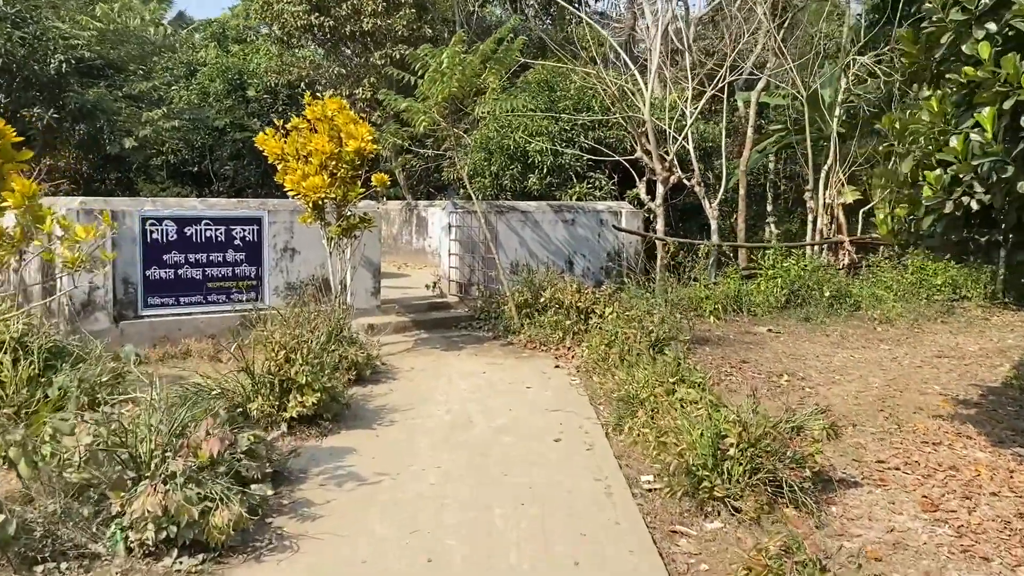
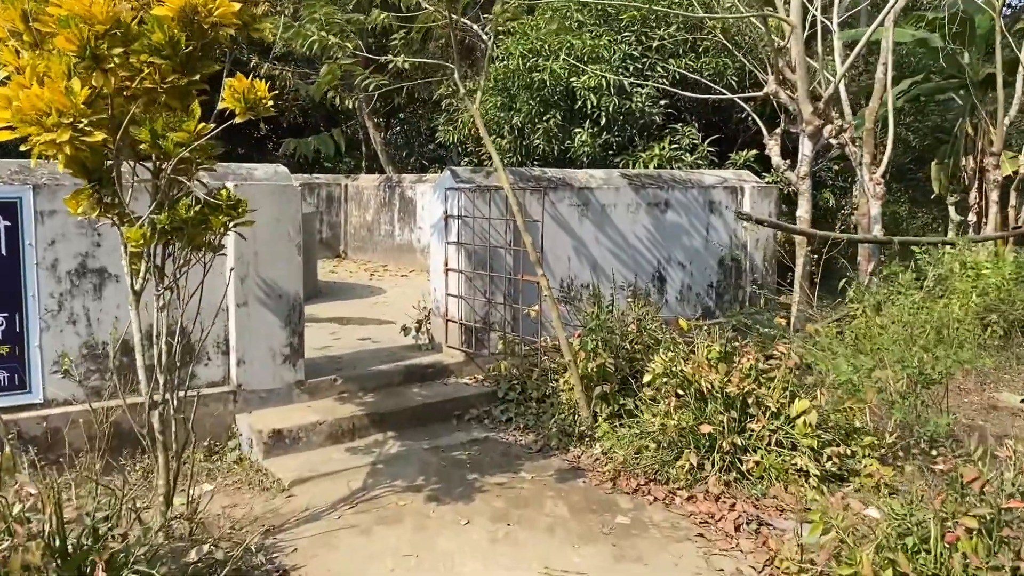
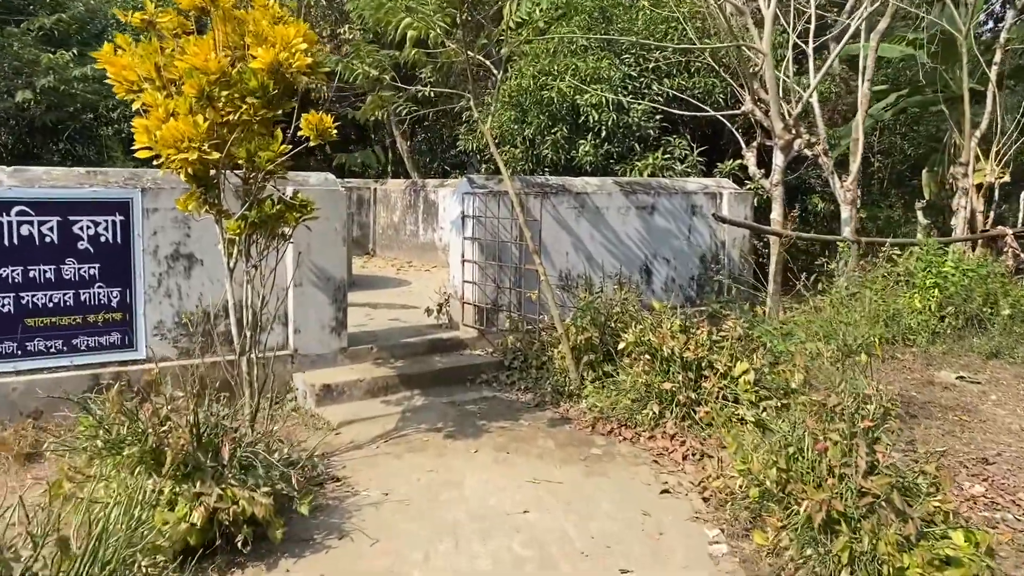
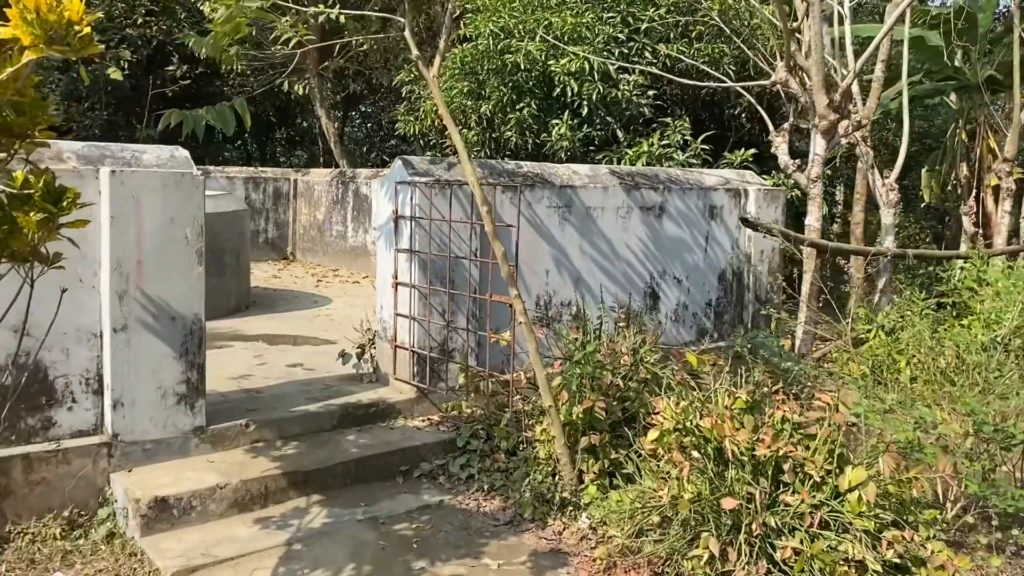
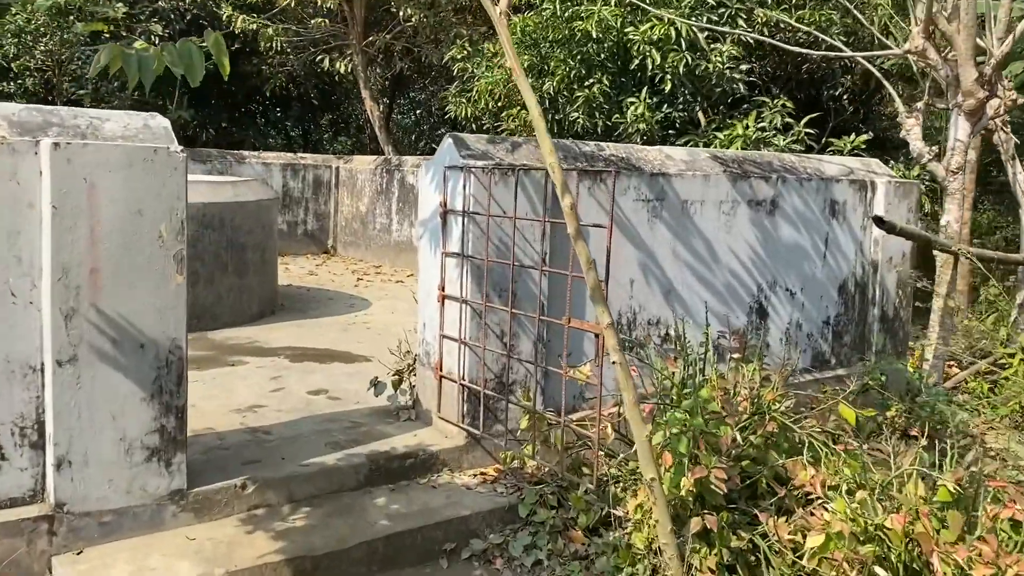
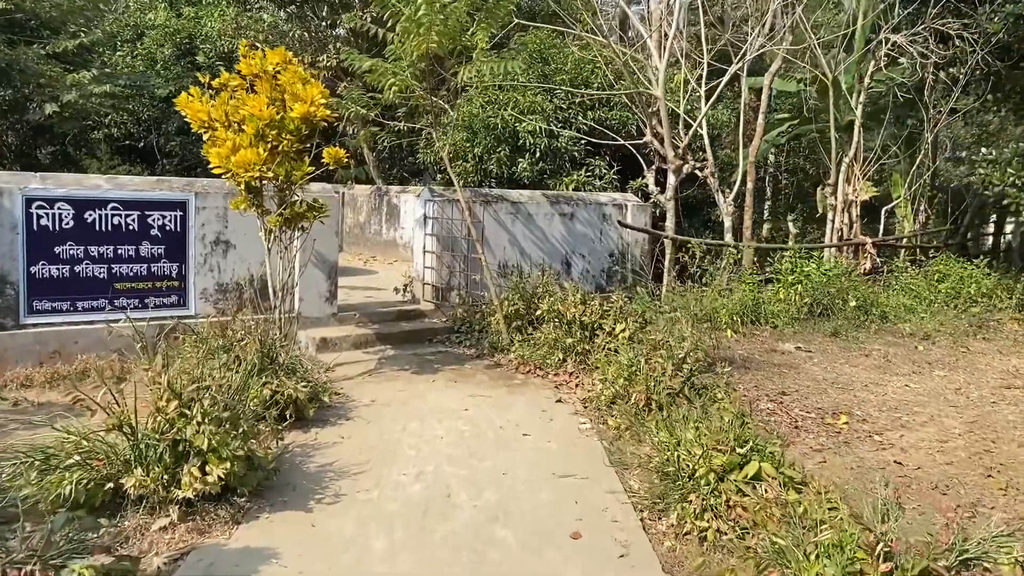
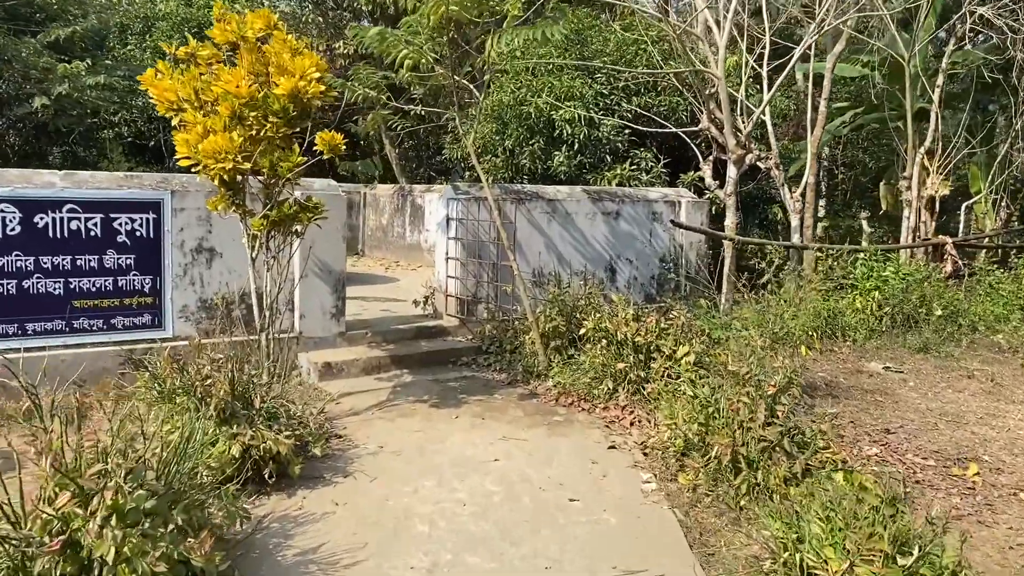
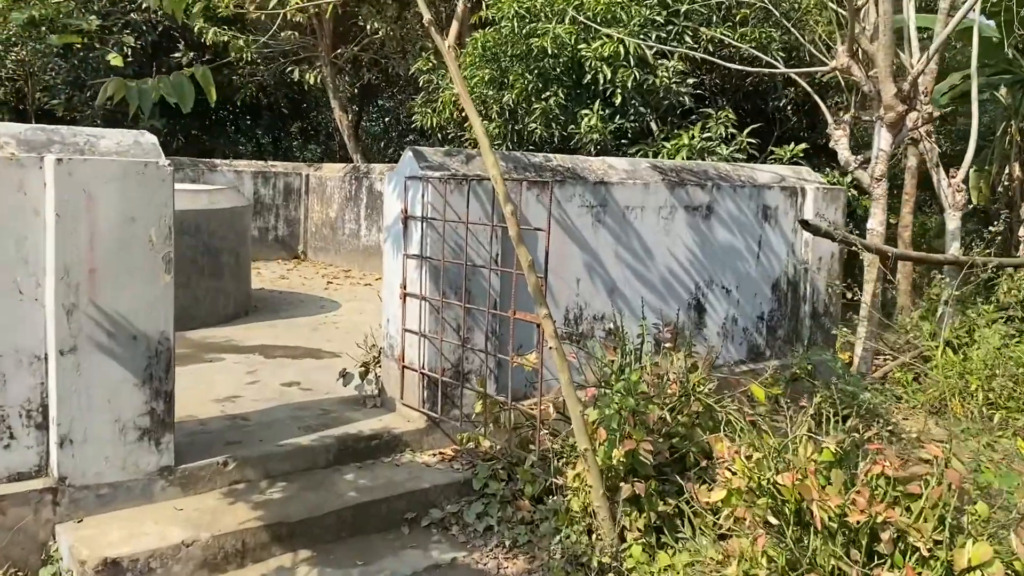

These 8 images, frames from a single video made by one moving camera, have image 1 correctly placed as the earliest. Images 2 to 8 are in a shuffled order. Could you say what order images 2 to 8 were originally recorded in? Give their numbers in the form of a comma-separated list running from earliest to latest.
6, 7, 3, 2, 4, 8, 5
